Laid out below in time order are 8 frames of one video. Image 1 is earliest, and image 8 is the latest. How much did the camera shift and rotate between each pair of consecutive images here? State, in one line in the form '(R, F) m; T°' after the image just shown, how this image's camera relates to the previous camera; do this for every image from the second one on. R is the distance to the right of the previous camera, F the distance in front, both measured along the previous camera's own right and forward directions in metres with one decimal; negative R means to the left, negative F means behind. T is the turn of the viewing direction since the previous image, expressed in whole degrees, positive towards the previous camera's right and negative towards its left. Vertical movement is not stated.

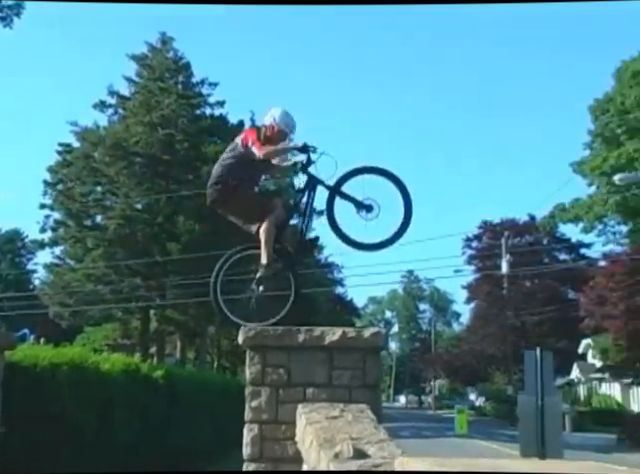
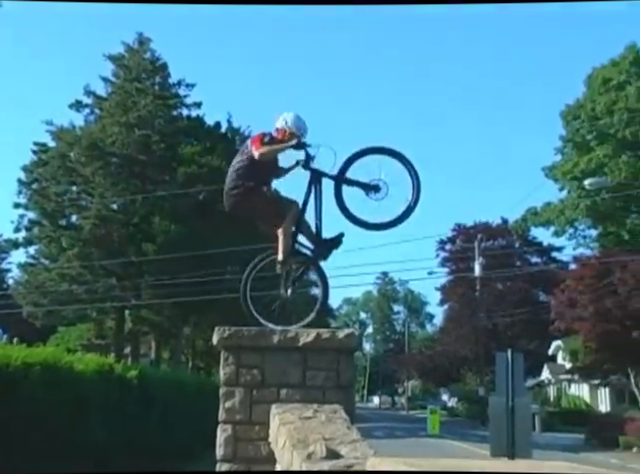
(+0.2, 0.0) m; +1°
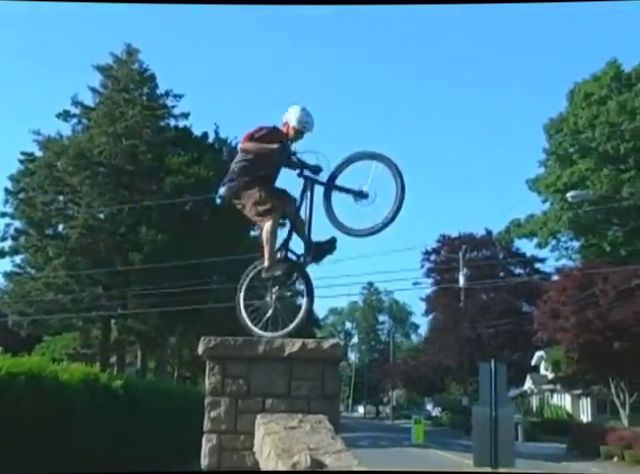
(0.0, -0.1) m; +1°
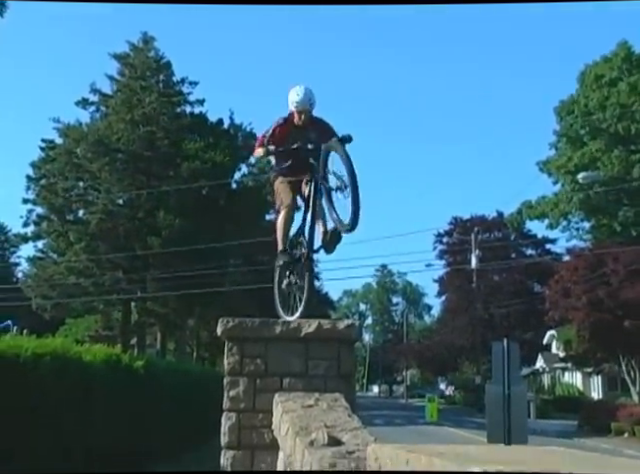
(0.0, -0.2) m; -1°
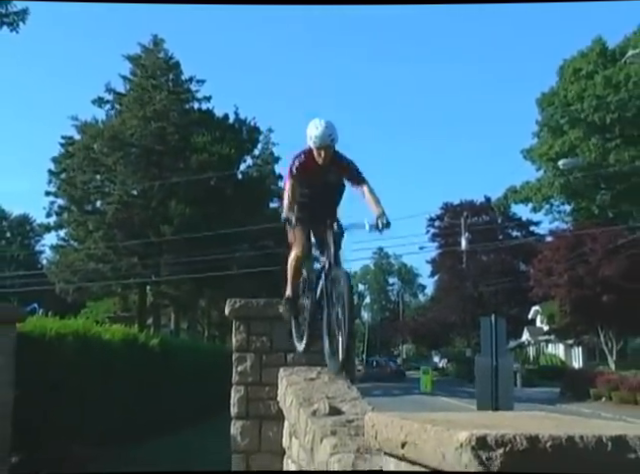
(+0.1, -0.8) m; -1°
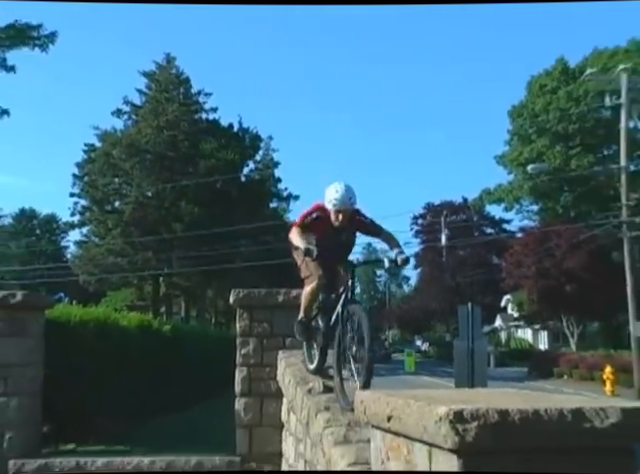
(0.0, -1.3) m; 0°
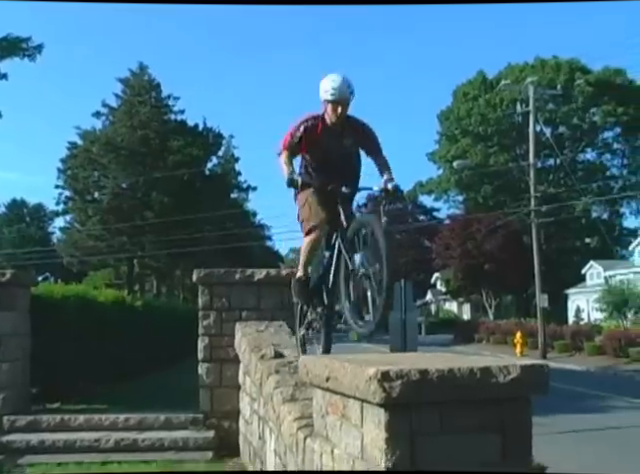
(+0.3, -1.8) m; +2°
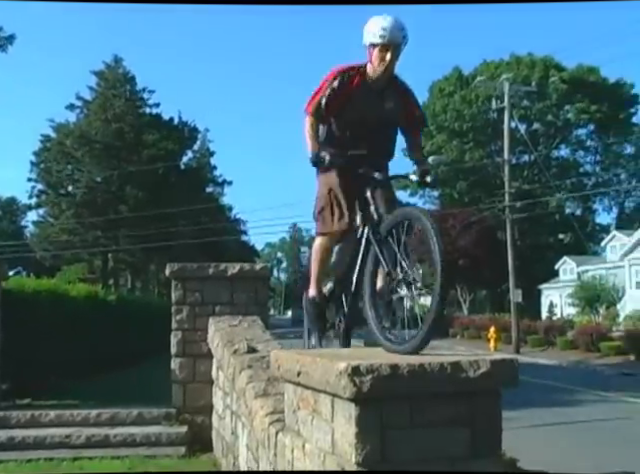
(0.0, 0.0) m; +1°
